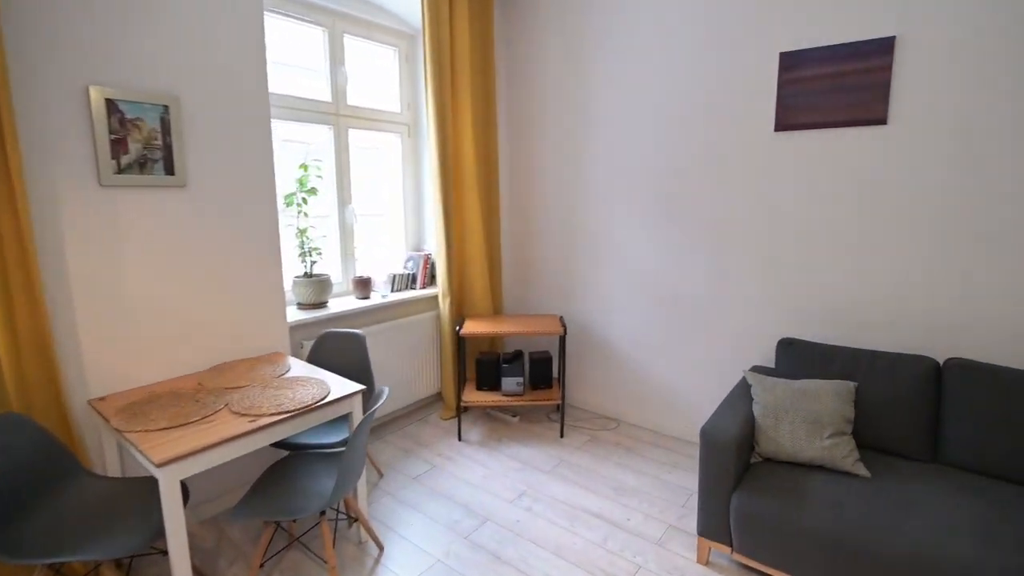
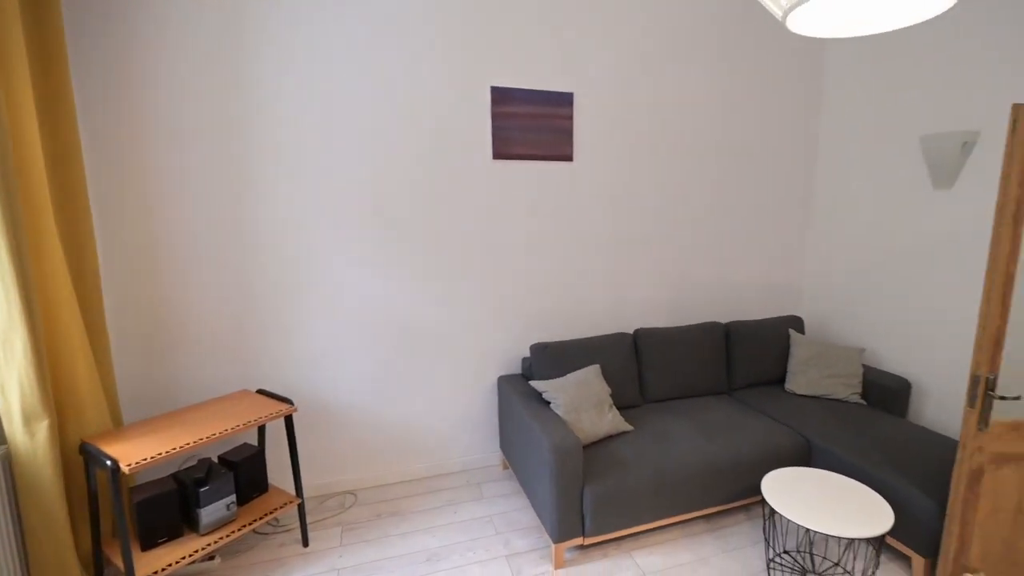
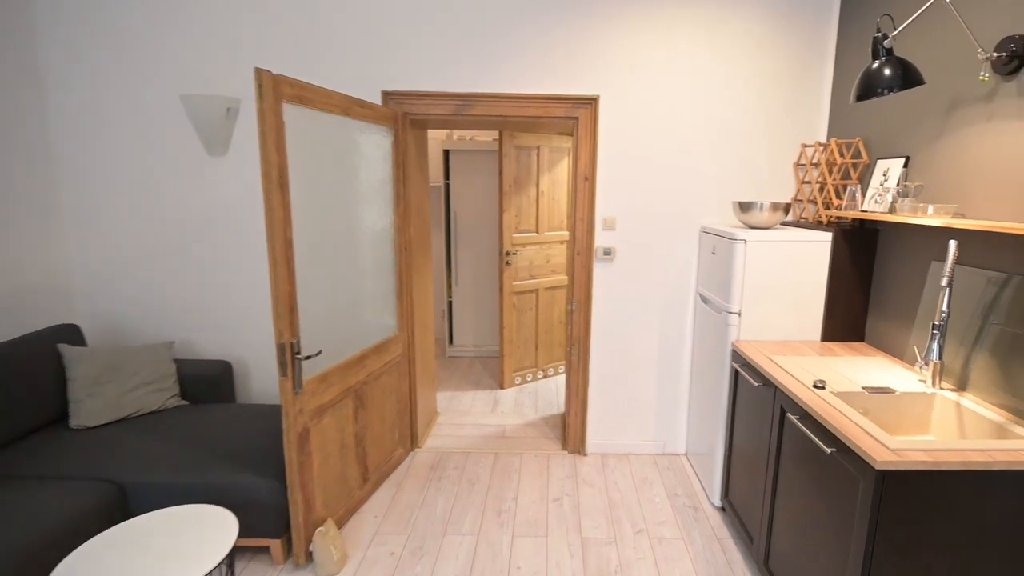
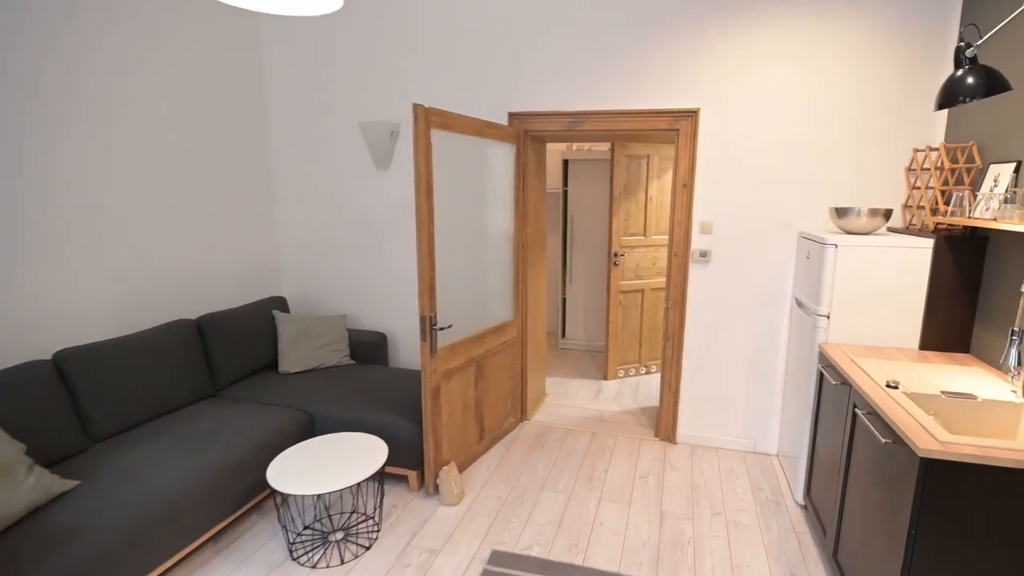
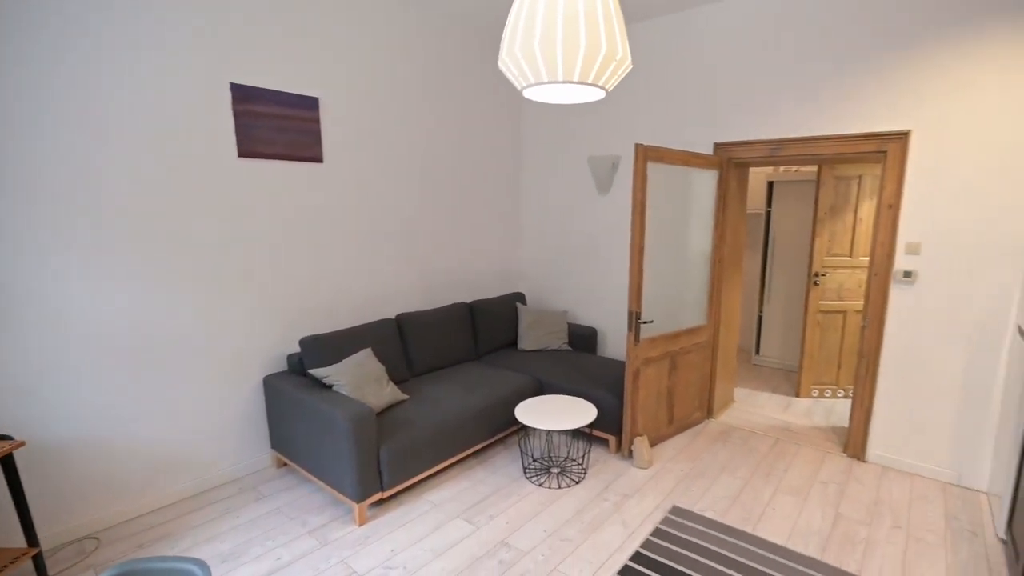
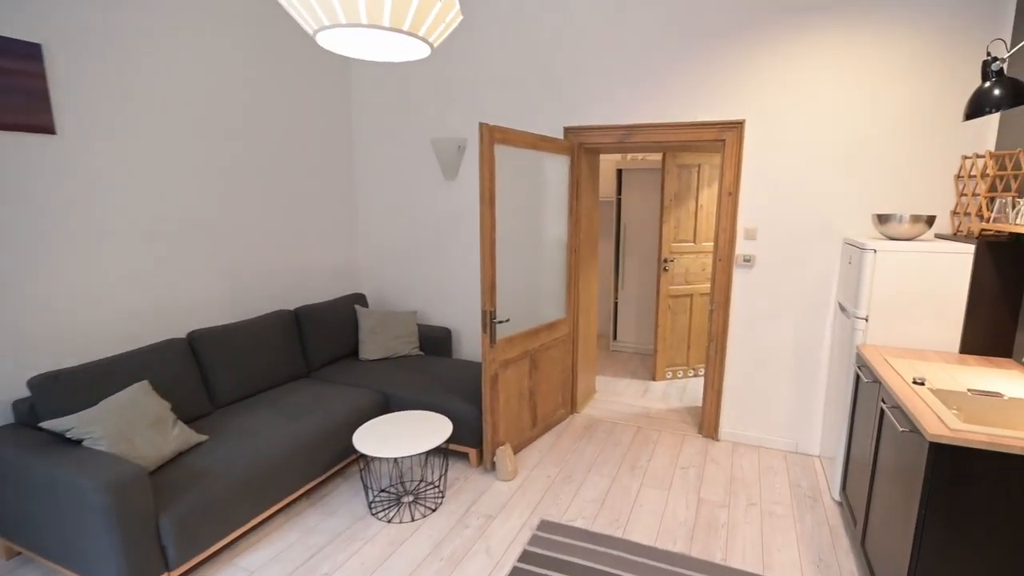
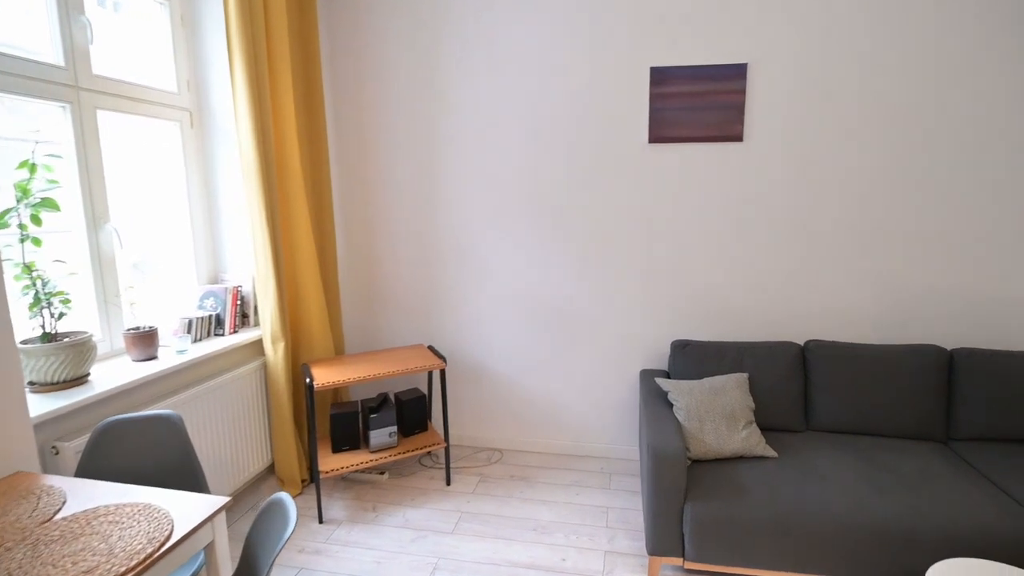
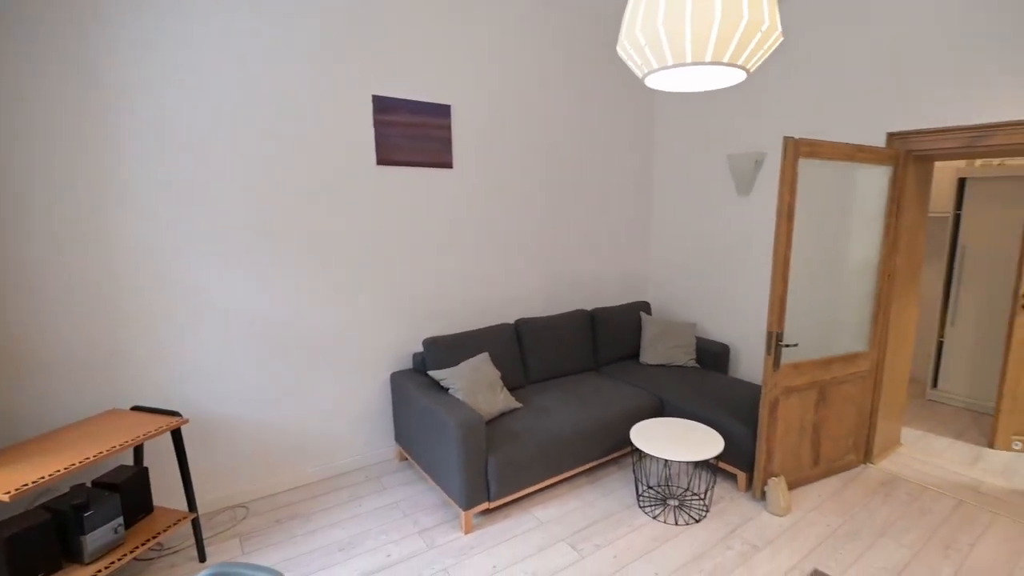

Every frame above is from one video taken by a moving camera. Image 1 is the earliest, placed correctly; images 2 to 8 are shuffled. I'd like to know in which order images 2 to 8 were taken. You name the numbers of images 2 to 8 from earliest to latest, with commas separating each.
7, 2, 8, 5, 6, 4, 3
